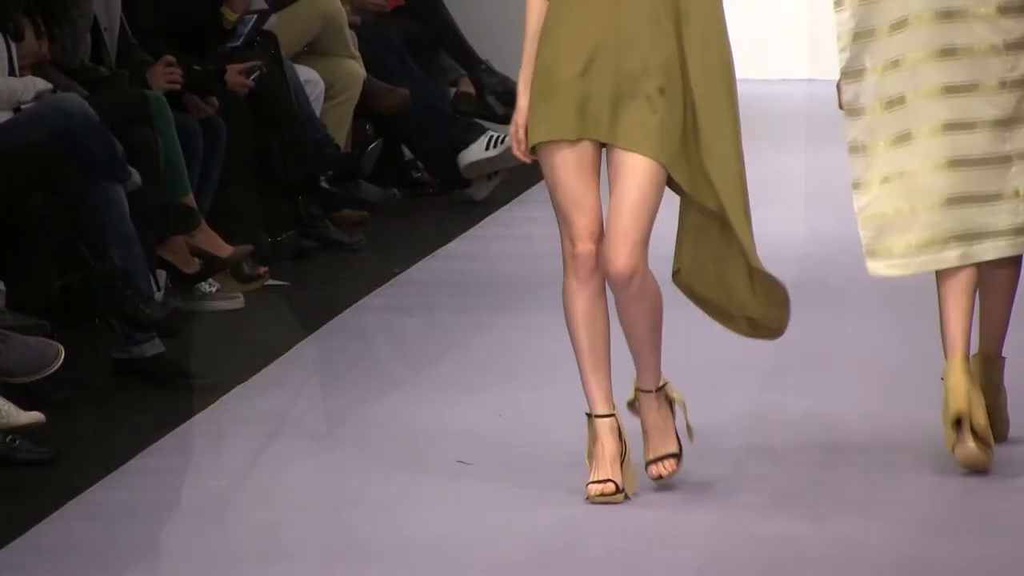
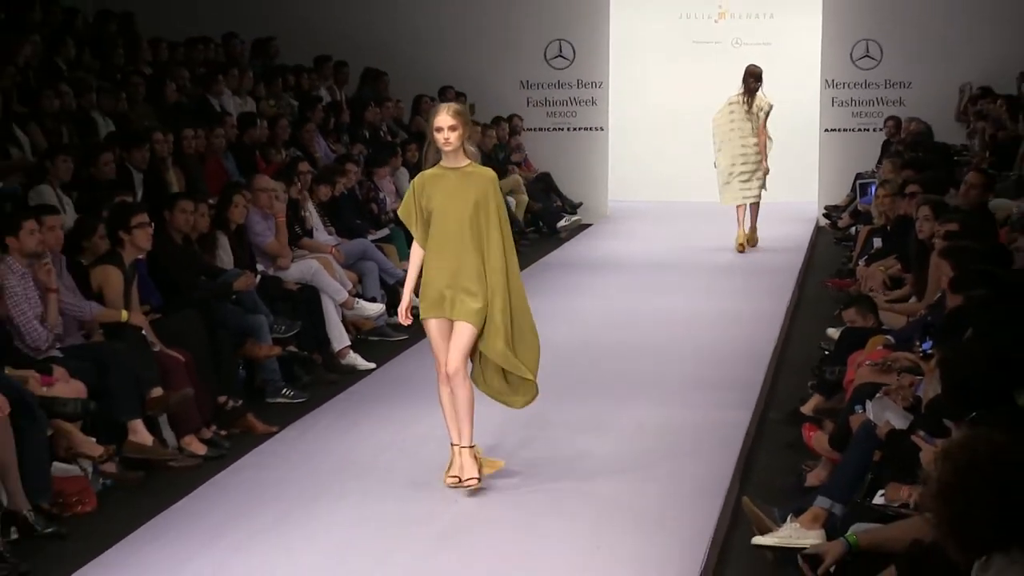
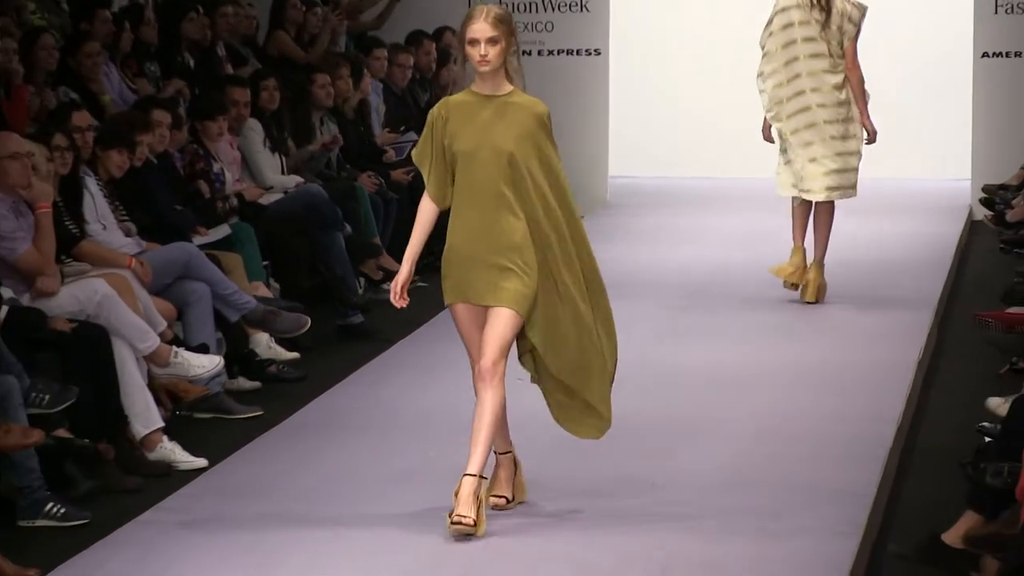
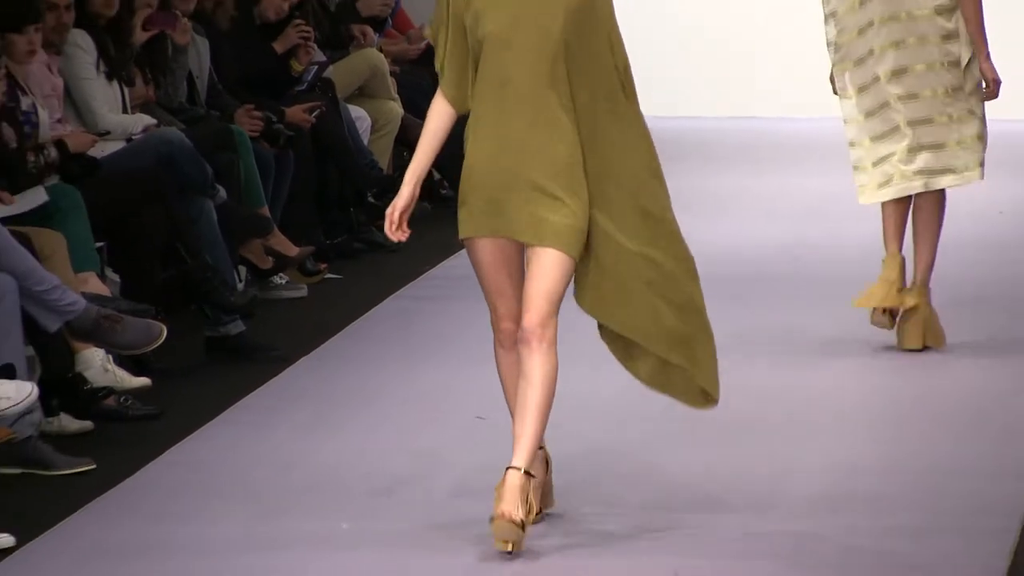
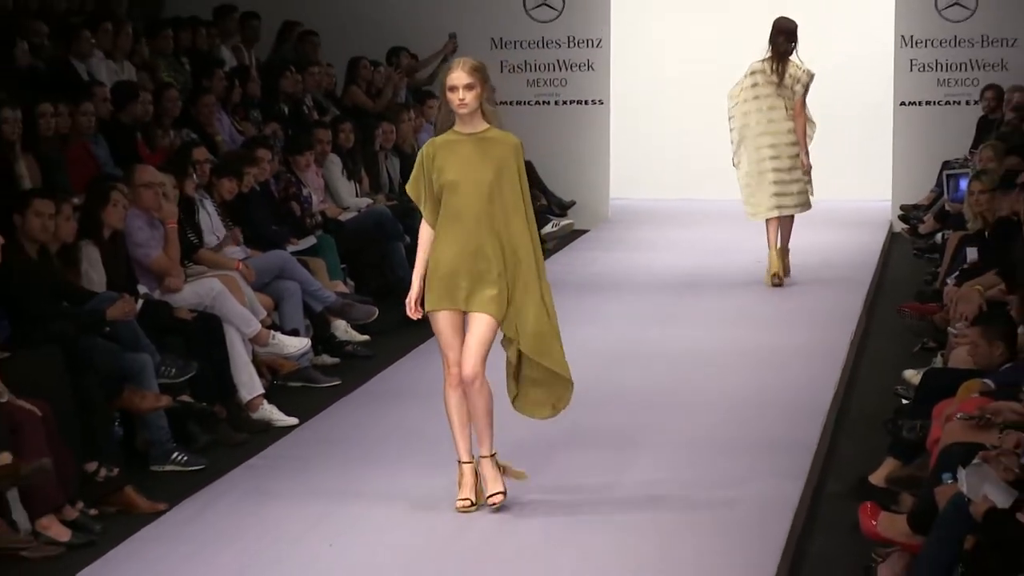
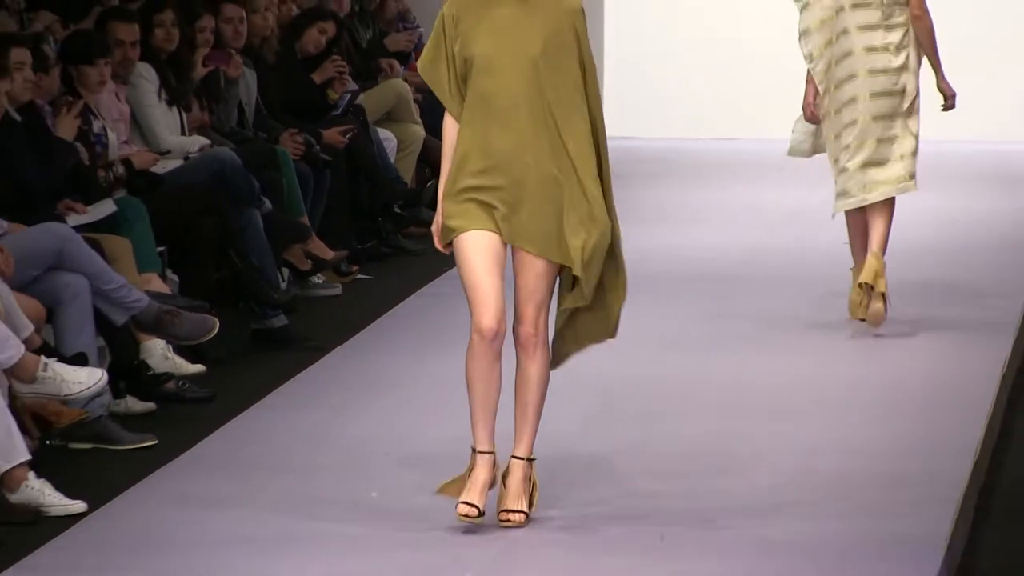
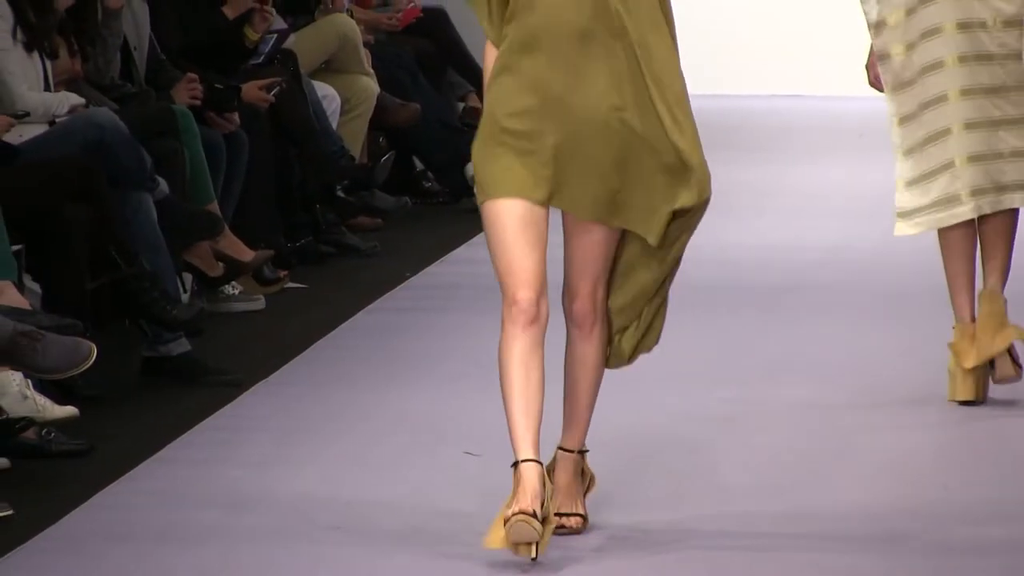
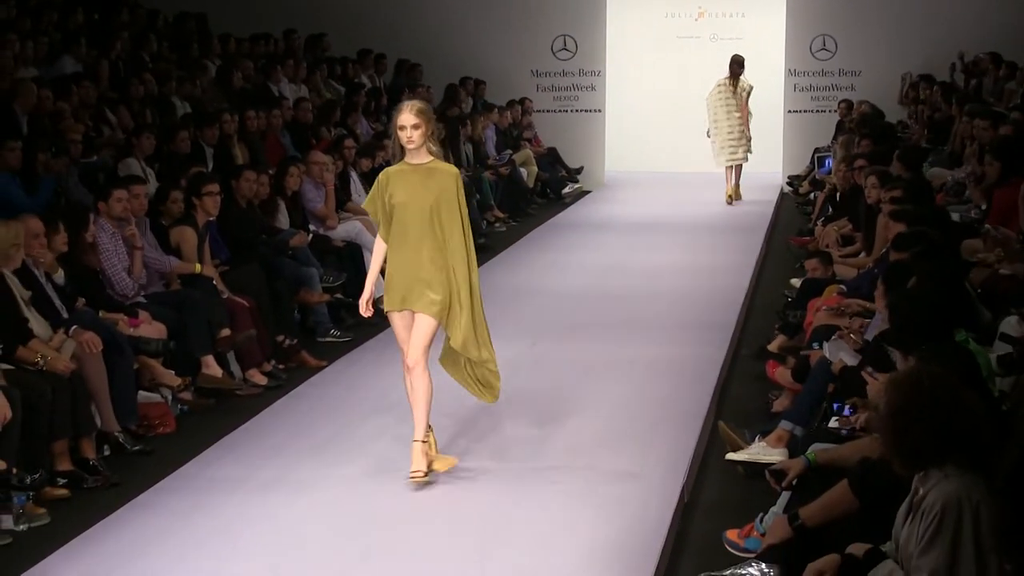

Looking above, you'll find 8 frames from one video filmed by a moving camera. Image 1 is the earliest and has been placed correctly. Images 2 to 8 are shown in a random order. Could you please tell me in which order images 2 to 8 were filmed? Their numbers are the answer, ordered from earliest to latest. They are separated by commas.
7, 4, 6, 3, 5, 2, 8
